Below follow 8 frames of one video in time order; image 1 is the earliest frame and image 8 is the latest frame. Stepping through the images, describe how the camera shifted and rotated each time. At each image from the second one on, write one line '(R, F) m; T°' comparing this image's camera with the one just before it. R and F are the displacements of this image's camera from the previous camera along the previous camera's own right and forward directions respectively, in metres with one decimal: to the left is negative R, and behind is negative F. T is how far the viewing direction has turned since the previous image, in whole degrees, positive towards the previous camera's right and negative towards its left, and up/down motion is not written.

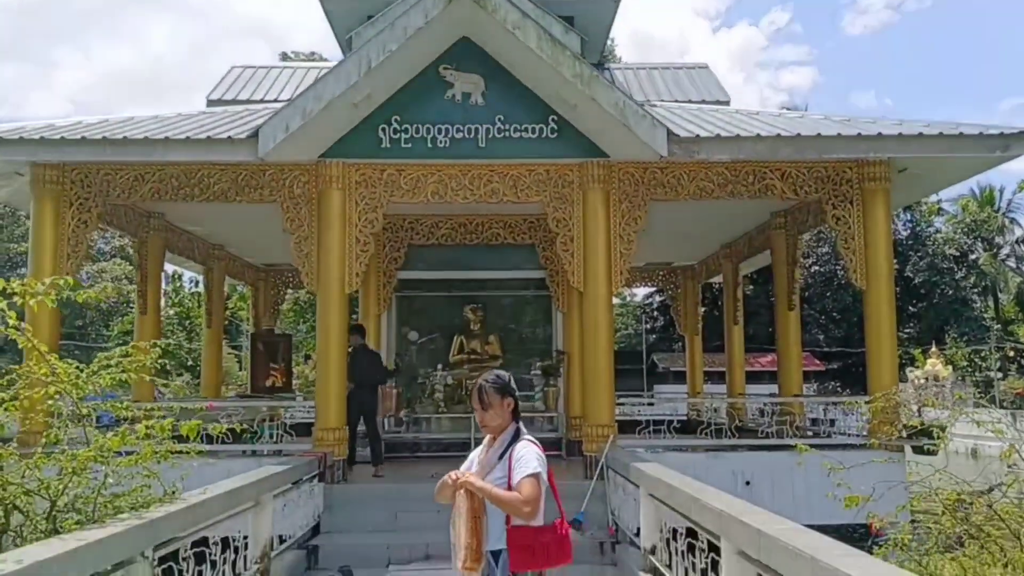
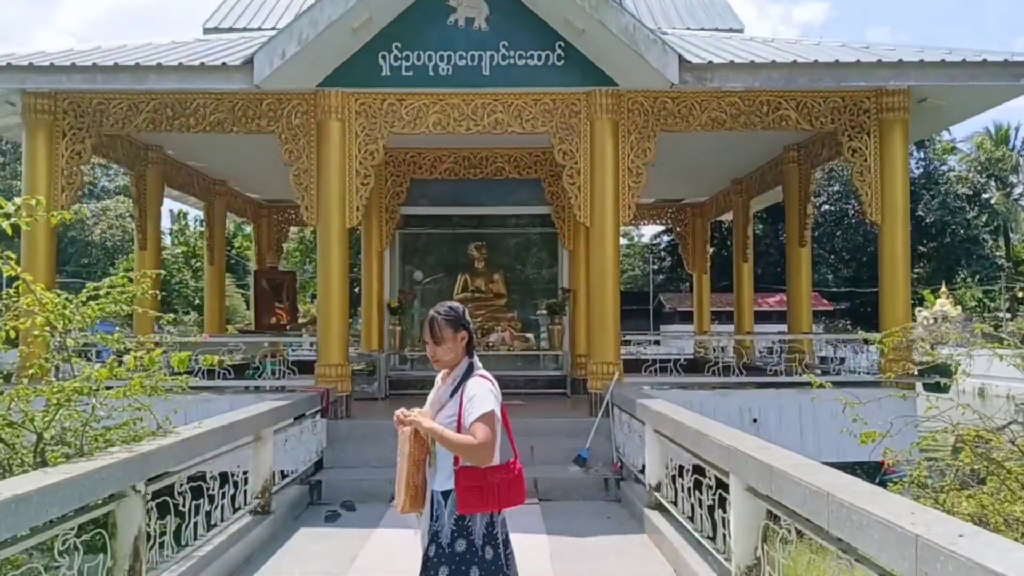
(0.0, +0.2) m; 0°
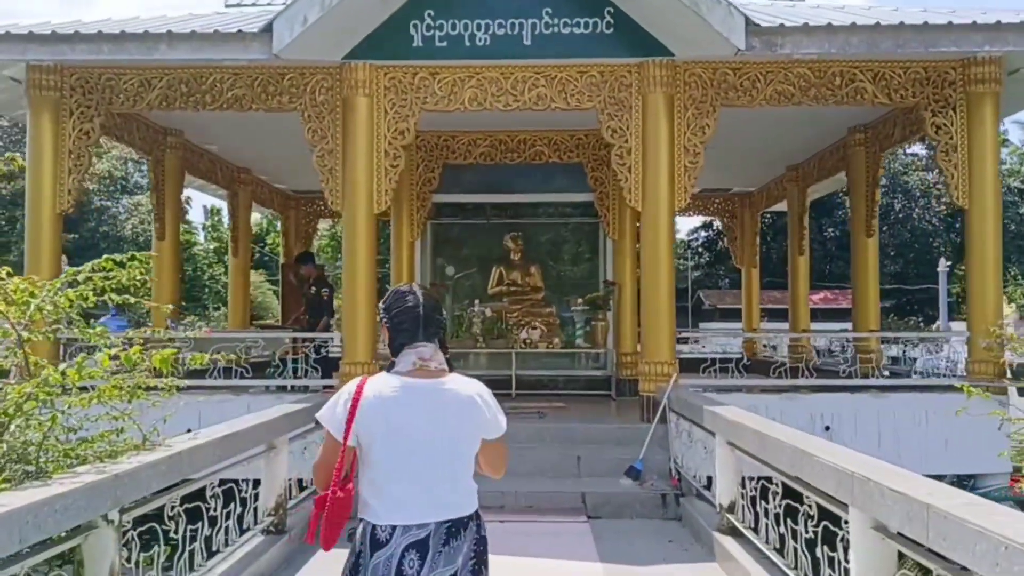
(-0.1, +0.7) m; -2°
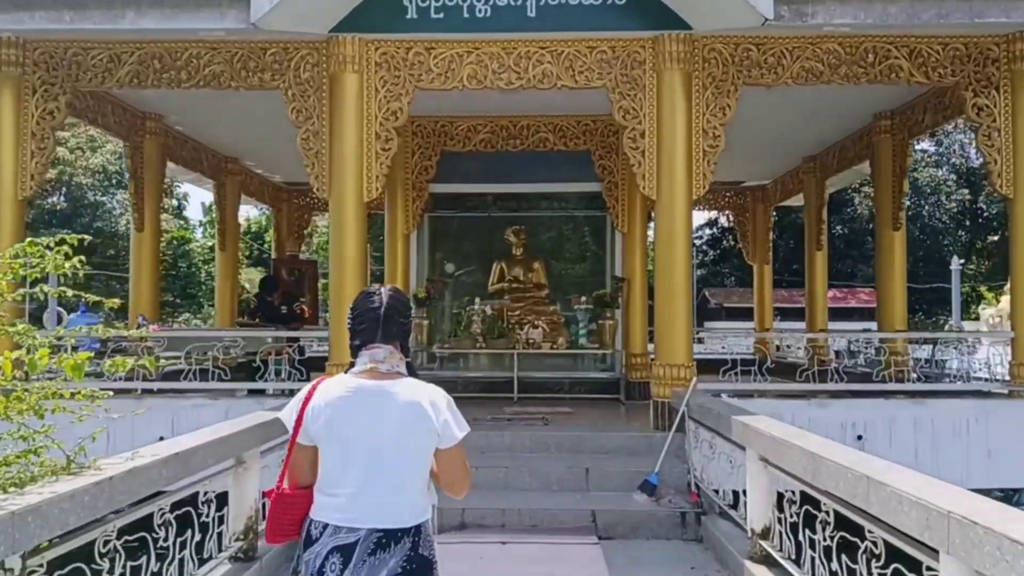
(0.0, +0.6) m; 0°
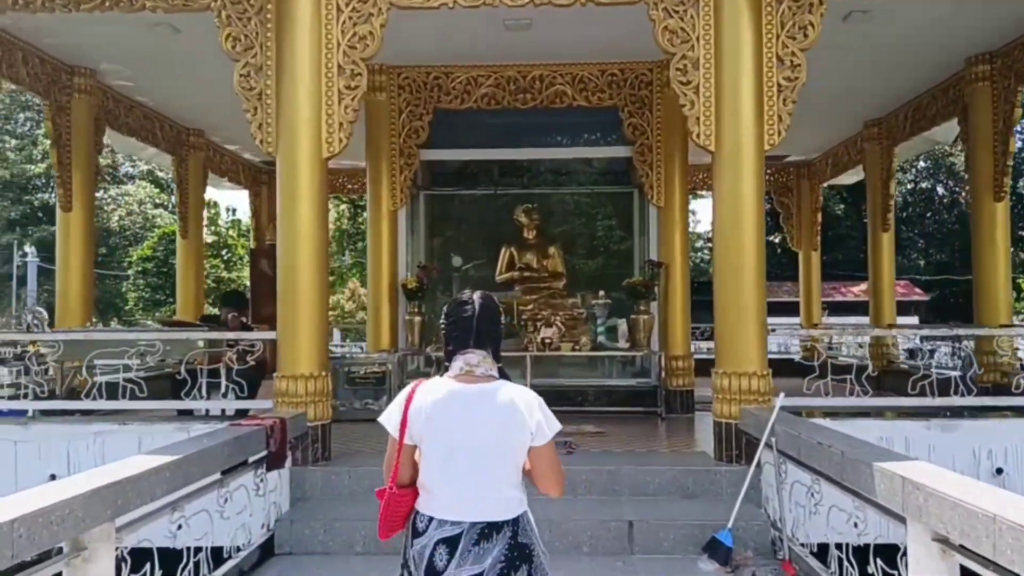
(0.0, +1.6) m; -1°
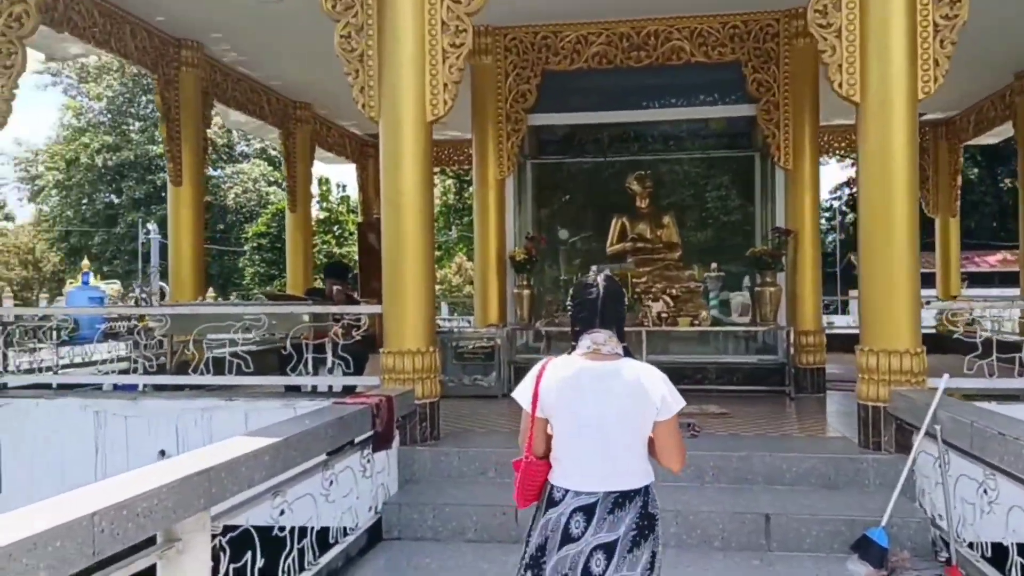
(-0.1, +0.3) m; -7°
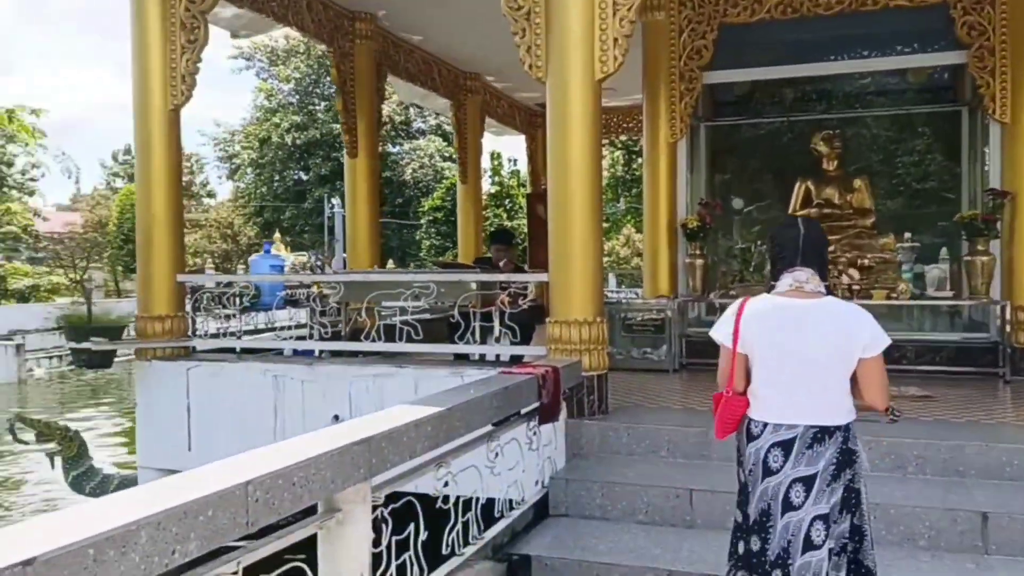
(0.0, +0.2) m; -11°
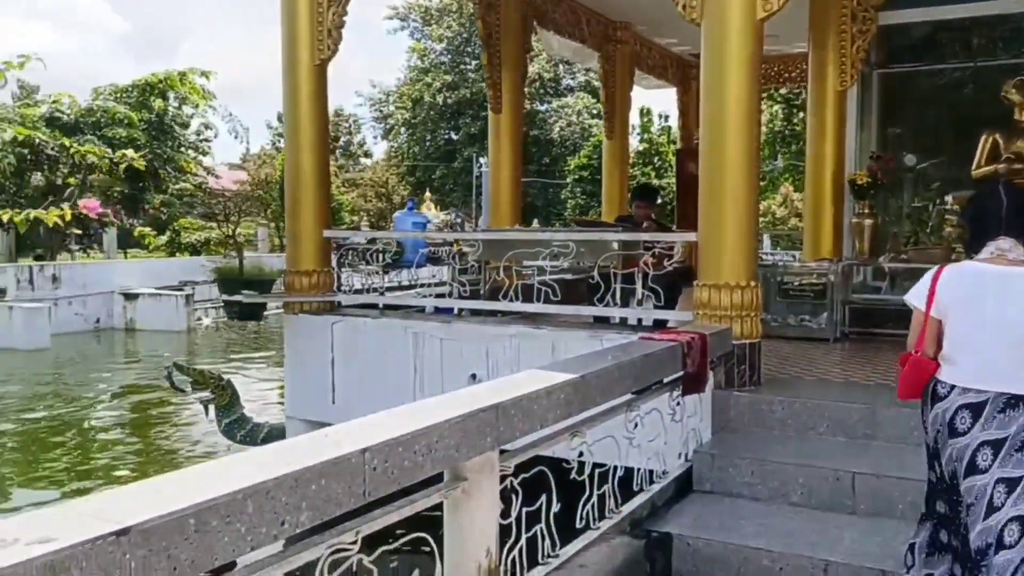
(0.0, +0.2) m; -10°
